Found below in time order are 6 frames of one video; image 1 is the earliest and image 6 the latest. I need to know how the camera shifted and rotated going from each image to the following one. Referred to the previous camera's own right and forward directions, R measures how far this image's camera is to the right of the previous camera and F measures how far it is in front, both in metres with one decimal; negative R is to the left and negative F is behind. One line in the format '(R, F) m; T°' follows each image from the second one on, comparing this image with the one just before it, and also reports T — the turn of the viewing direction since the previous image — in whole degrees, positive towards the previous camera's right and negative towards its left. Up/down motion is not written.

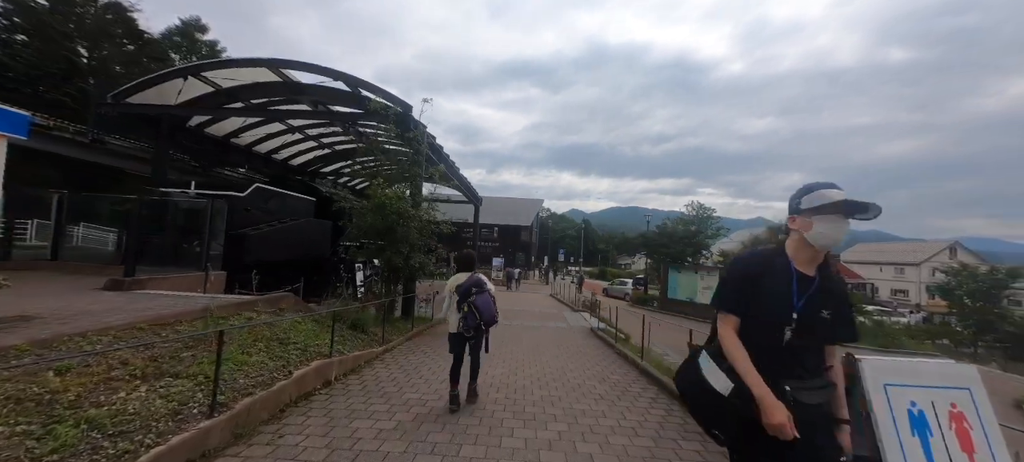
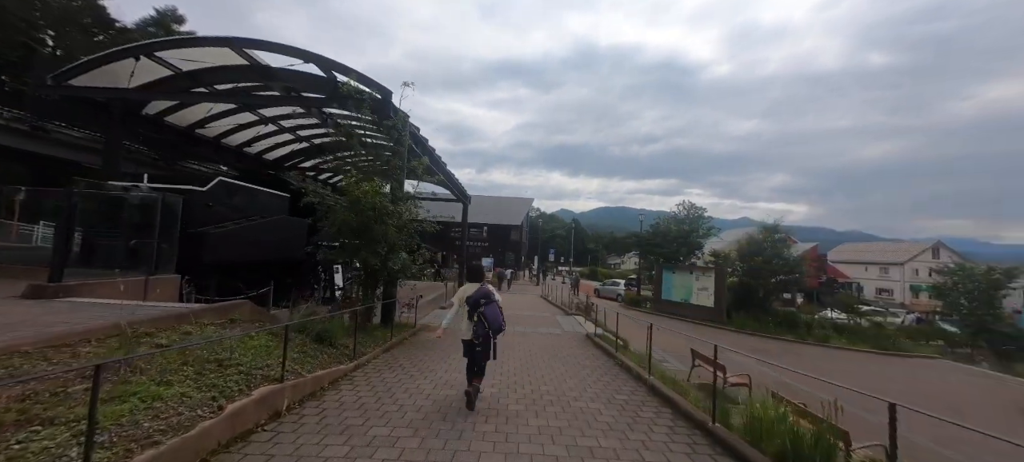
(0.0, +0.9) m; +2°
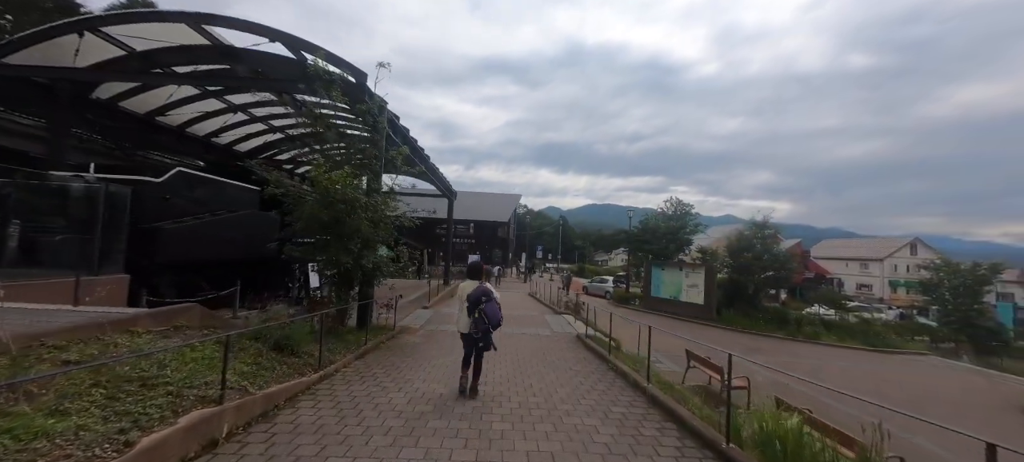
(0.0, +0.6) m; +2°
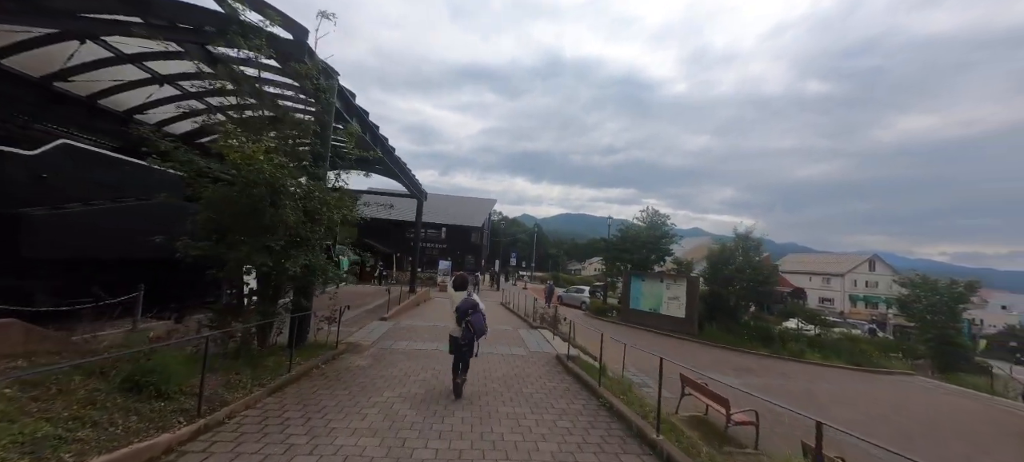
(0.0, +1.5) m; +4°
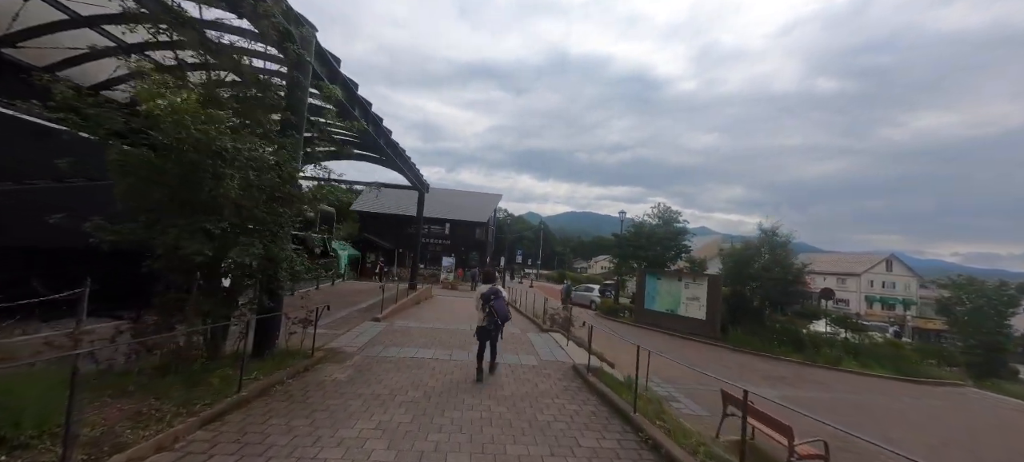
(-0.1, +1.4) m; -1°
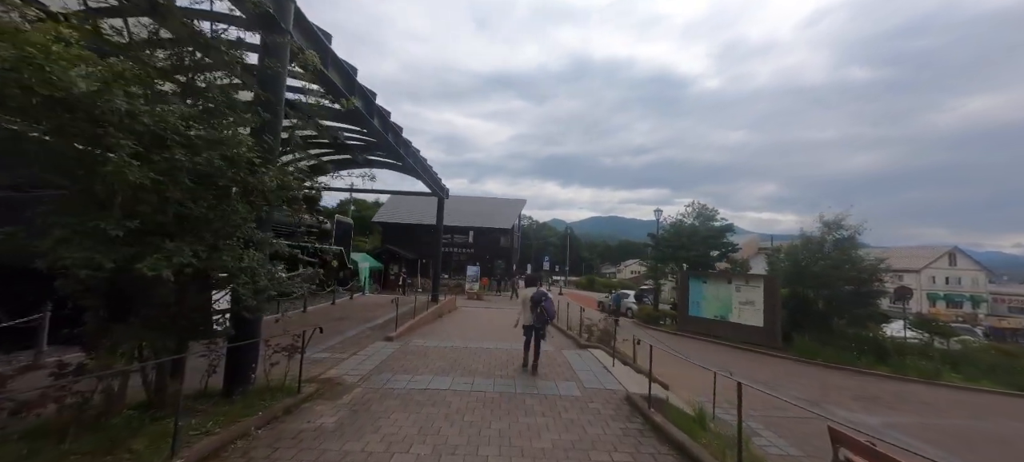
(-0.1, +1.5) m; -4°
